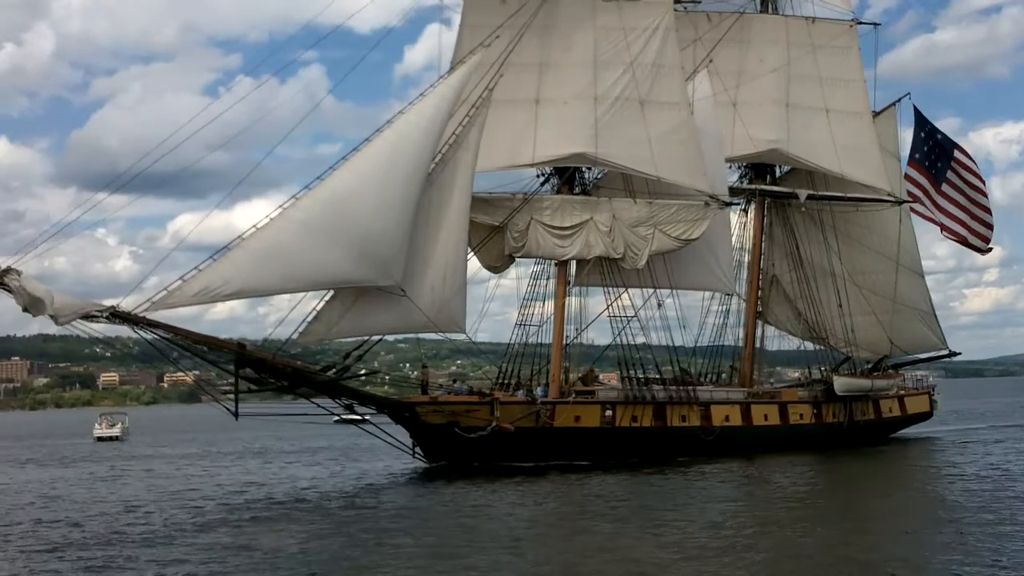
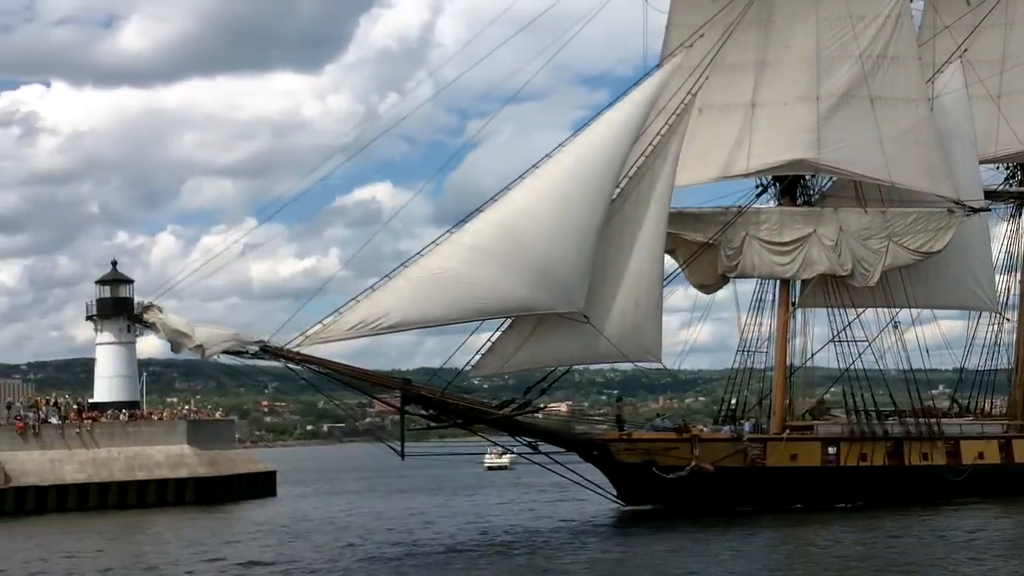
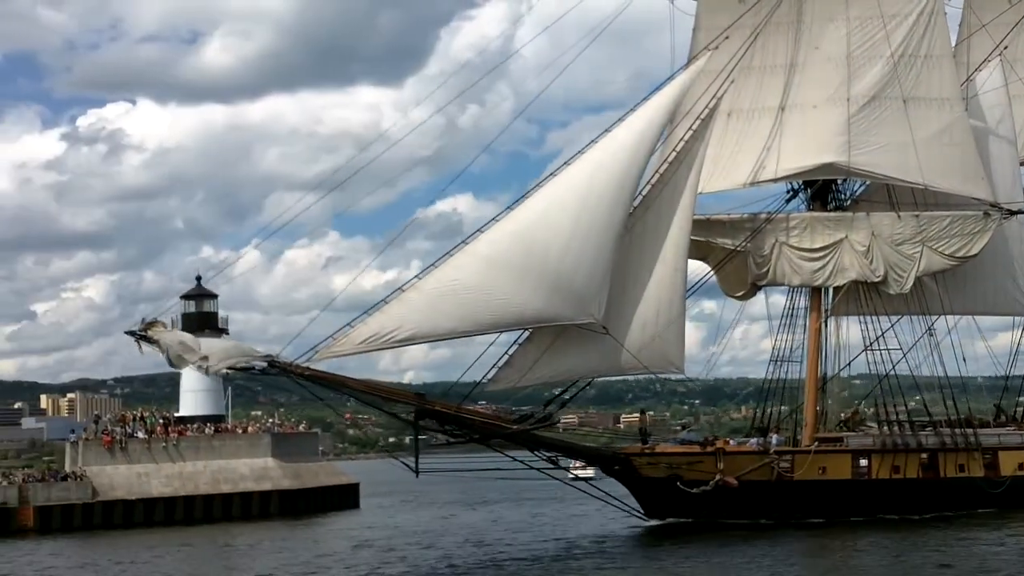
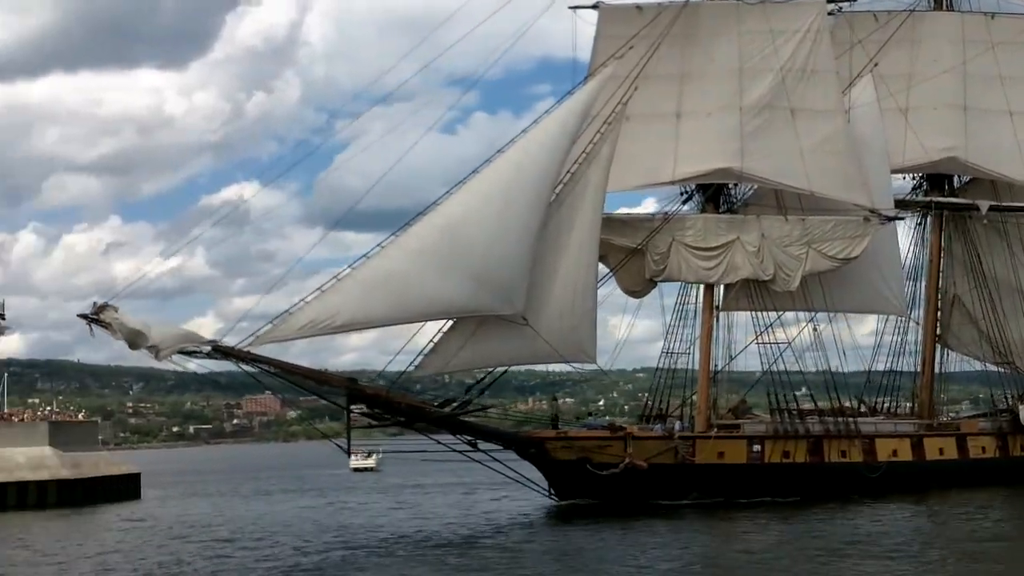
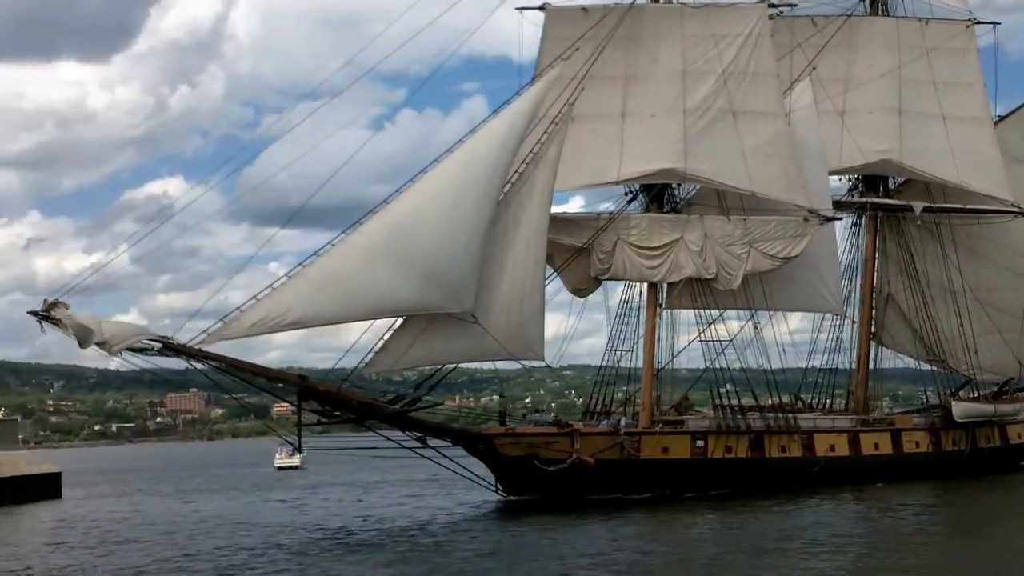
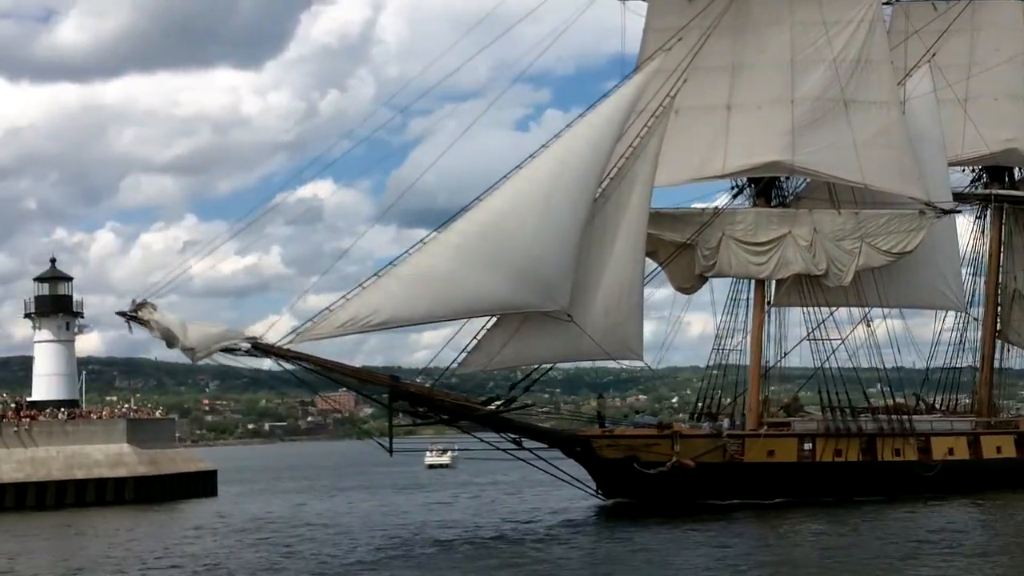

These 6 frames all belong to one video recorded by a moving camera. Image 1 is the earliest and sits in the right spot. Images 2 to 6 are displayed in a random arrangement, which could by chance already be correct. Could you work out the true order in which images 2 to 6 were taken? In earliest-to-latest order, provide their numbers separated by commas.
5, 4, 6, 2, 3
